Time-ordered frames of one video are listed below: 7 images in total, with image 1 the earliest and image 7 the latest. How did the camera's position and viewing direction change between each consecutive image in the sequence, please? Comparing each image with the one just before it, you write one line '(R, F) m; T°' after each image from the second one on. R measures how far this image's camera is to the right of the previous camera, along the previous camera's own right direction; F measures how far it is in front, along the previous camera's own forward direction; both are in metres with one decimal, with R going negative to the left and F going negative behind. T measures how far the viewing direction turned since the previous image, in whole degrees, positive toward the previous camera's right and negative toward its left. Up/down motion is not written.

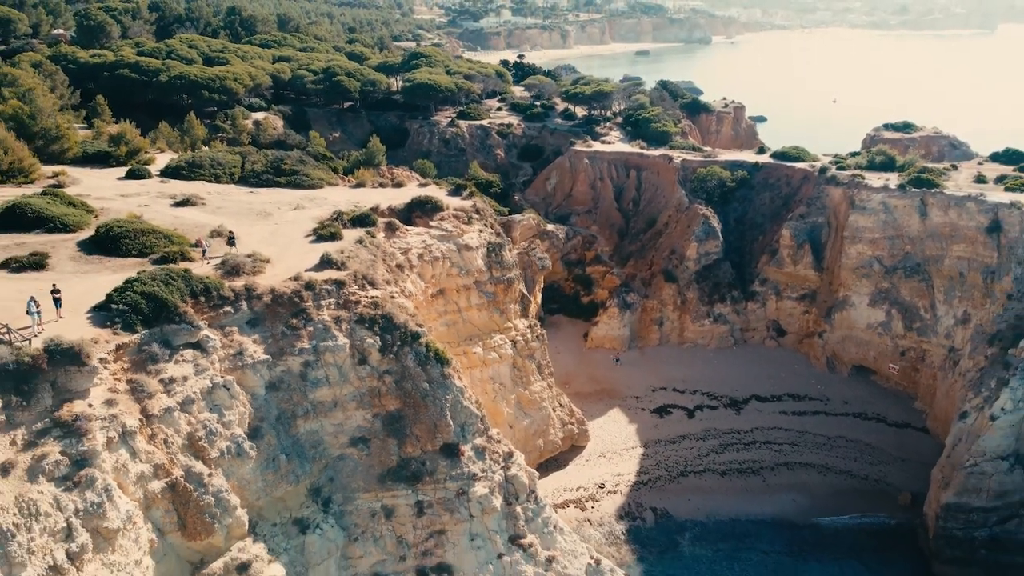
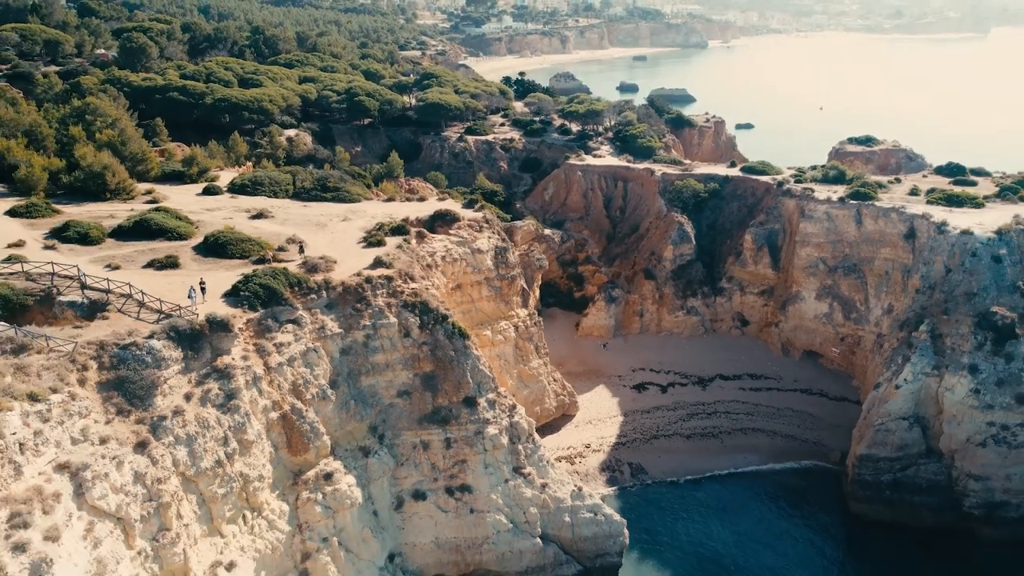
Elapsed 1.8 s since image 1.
(-0.1, -5.3) m; 0°
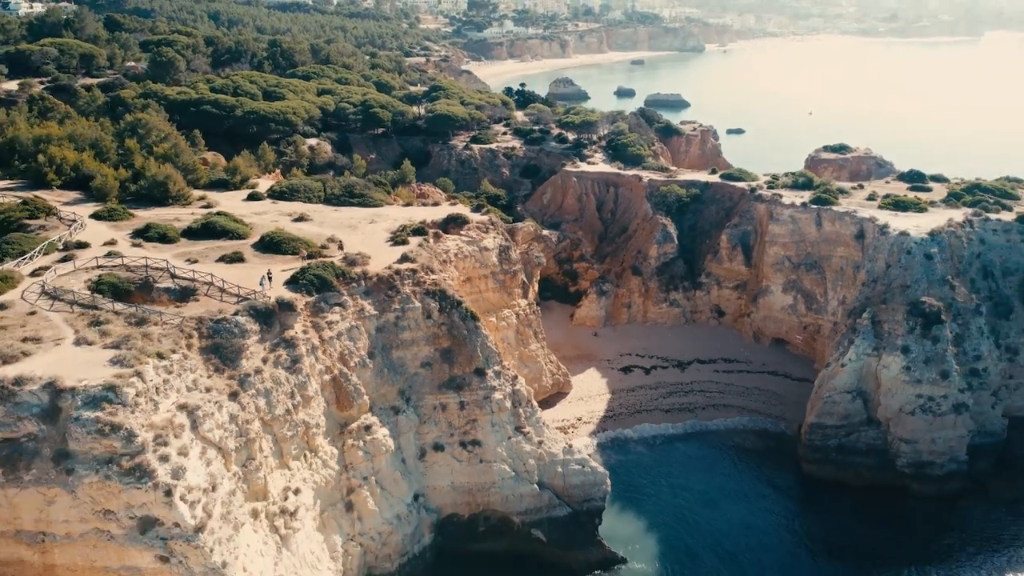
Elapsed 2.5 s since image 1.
(-0.1, -4.4) m; 0°
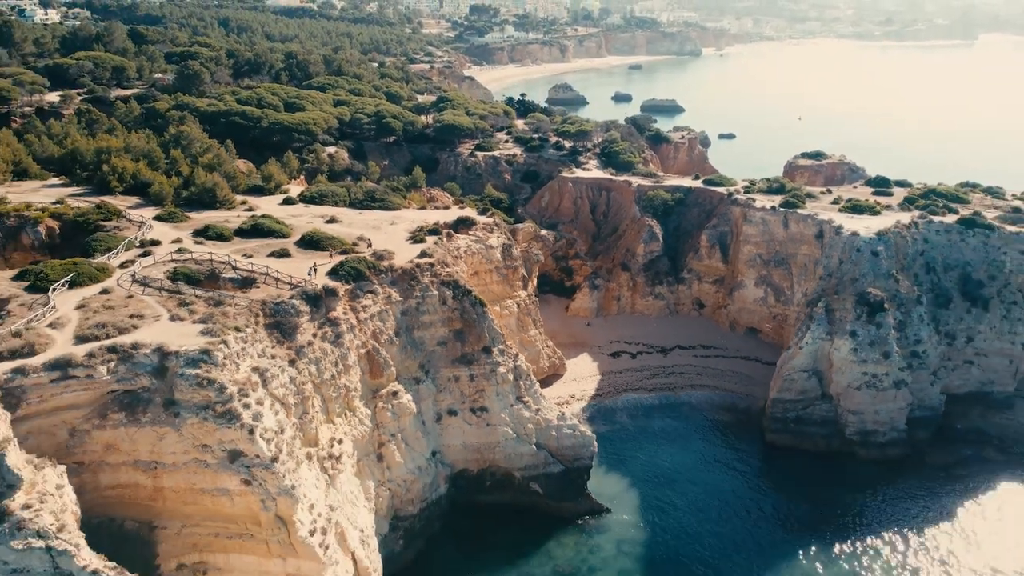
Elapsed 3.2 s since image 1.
(-0.1, -4.6) m; 0°
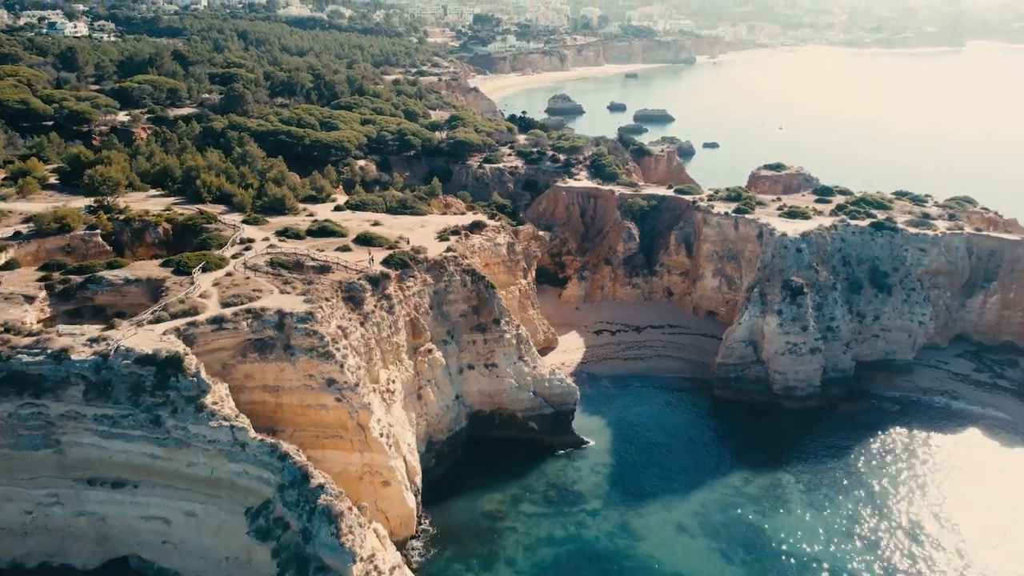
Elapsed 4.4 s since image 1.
(-0.1, -9.8) m; 0°
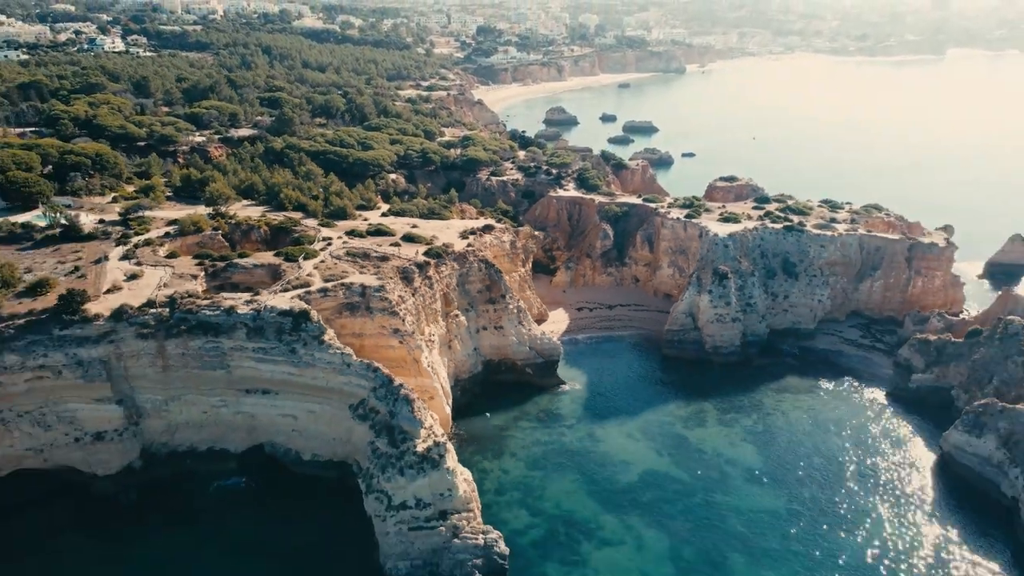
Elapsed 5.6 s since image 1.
(-0.1, -15.8) m; 0°
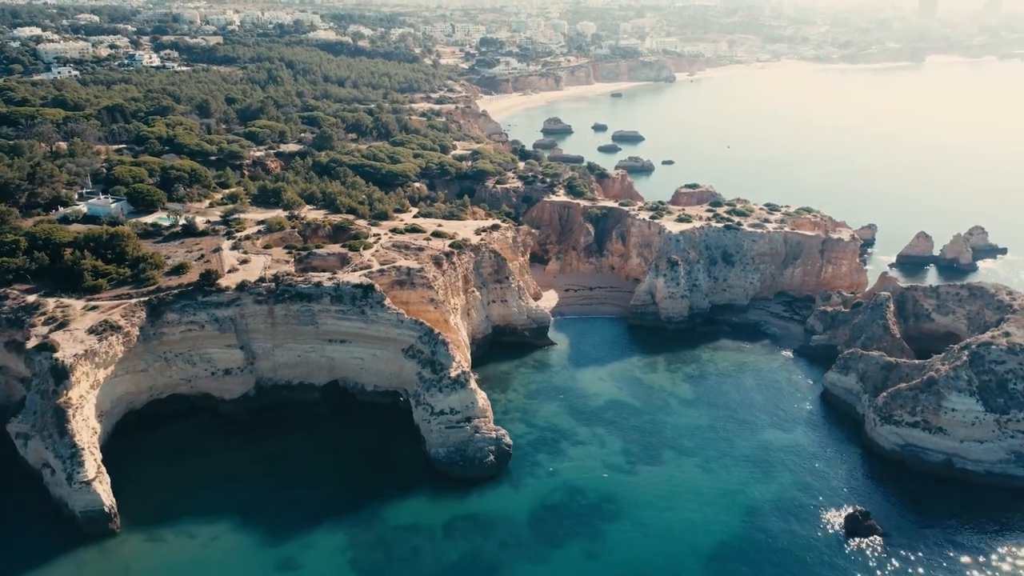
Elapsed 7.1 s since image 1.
(-0.2, -18.6) m; 0°
